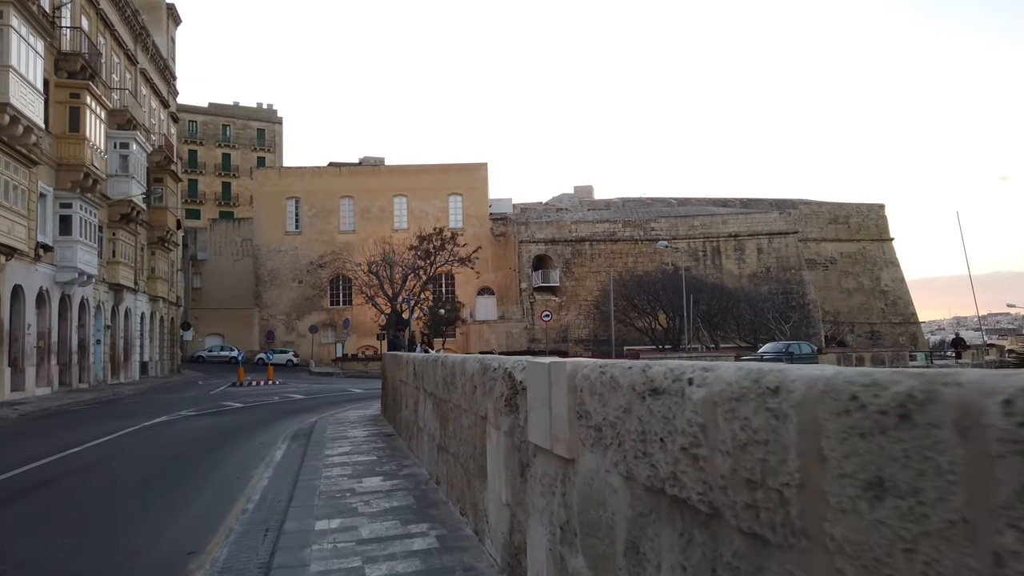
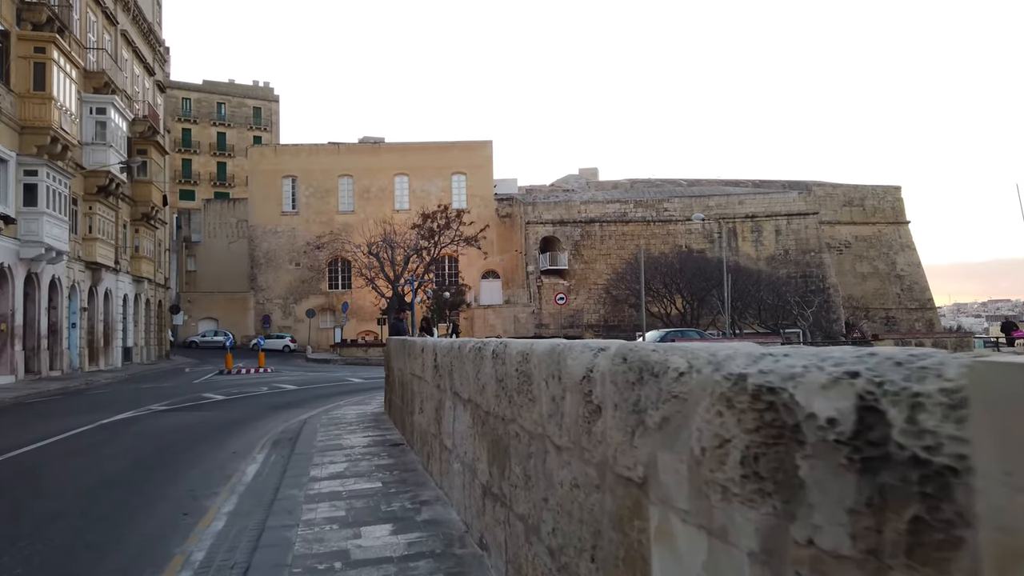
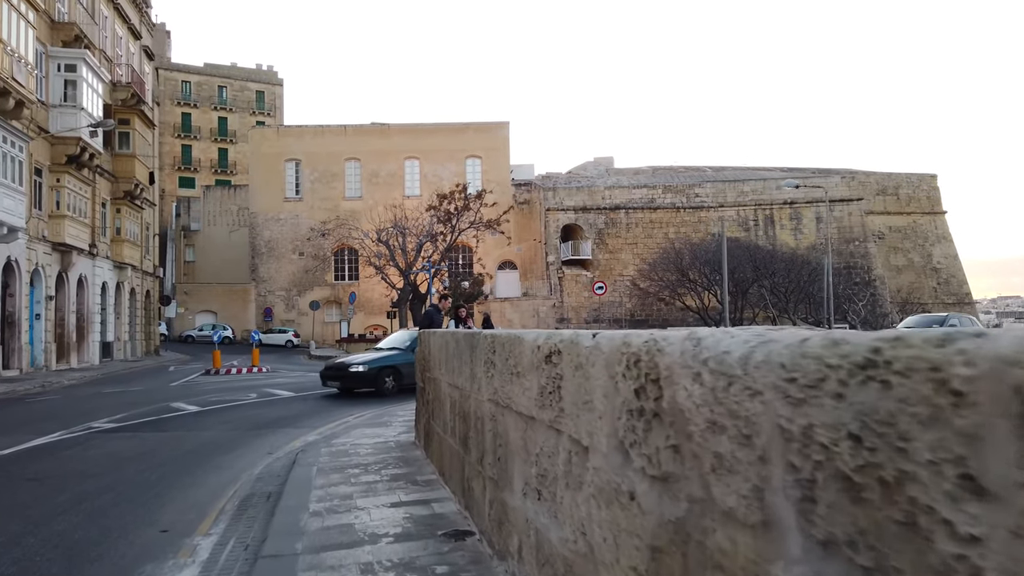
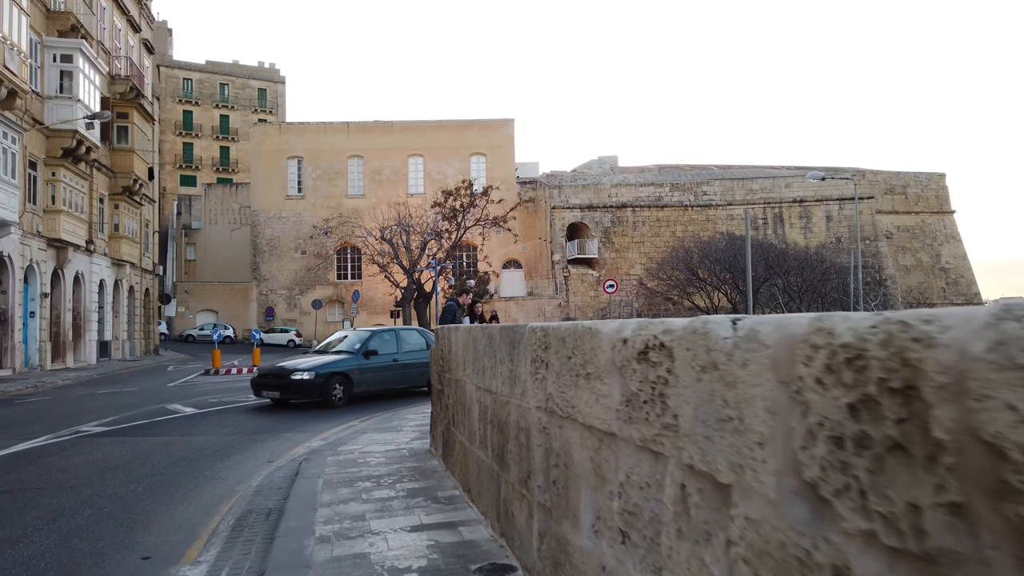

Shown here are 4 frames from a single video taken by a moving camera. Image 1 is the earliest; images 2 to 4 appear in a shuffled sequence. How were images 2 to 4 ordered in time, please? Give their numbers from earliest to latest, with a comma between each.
2, 3, 4
